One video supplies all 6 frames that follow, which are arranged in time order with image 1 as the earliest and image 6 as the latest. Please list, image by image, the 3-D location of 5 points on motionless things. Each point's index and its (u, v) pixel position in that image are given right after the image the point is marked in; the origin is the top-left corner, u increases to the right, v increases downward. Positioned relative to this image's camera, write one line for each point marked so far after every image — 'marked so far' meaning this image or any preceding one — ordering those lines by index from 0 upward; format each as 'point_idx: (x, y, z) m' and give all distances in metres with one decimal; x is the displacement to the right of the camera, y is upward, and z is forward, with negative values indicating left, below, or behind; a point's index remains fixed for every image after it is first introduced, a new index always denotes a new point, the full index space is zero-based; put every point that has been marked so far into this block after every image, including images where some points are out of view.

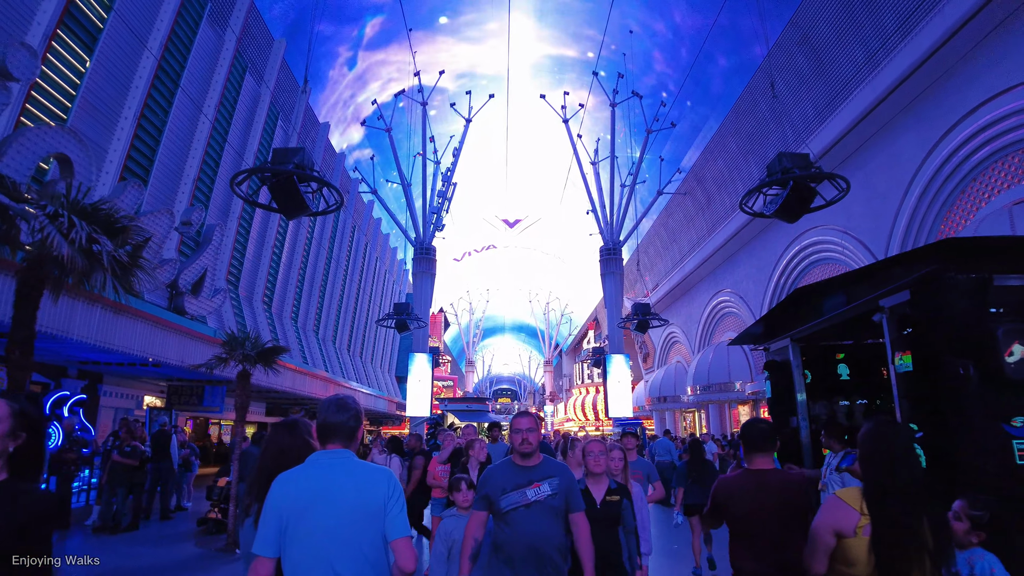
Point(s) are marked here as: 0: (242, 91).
0: (-7.7, +5.6, +16.8) m
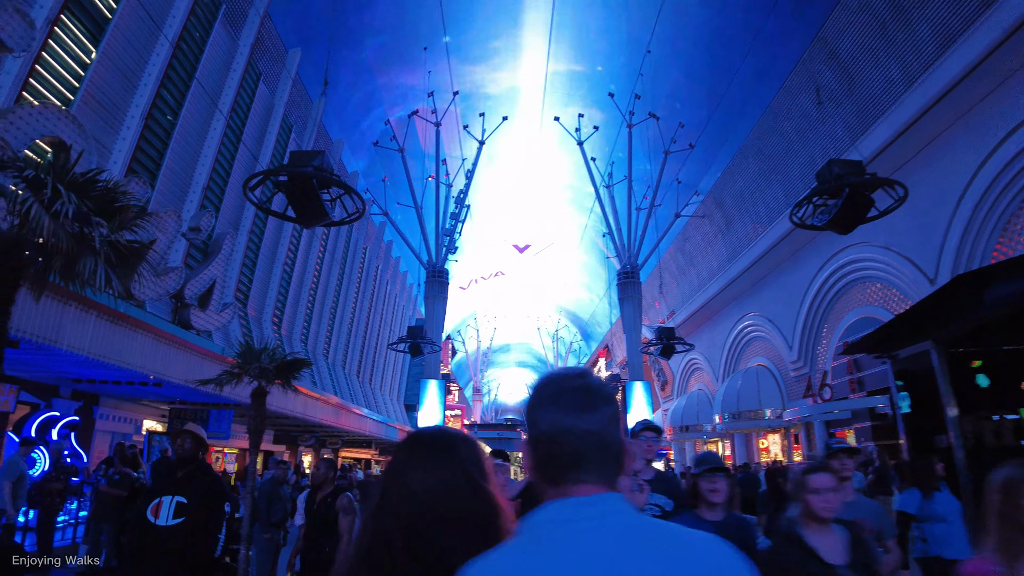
0: (-7.0, +5.1, +16.2) m
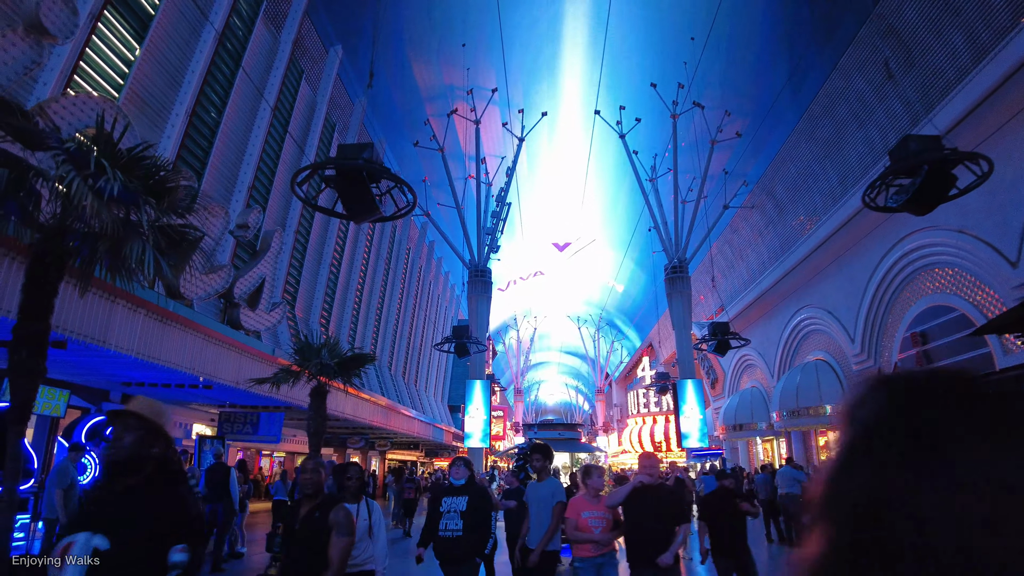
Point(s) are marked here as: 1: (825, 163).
0: (-5.9, +5.0, +16.1) m
1: (+10.4, +4.2, +19.5) m
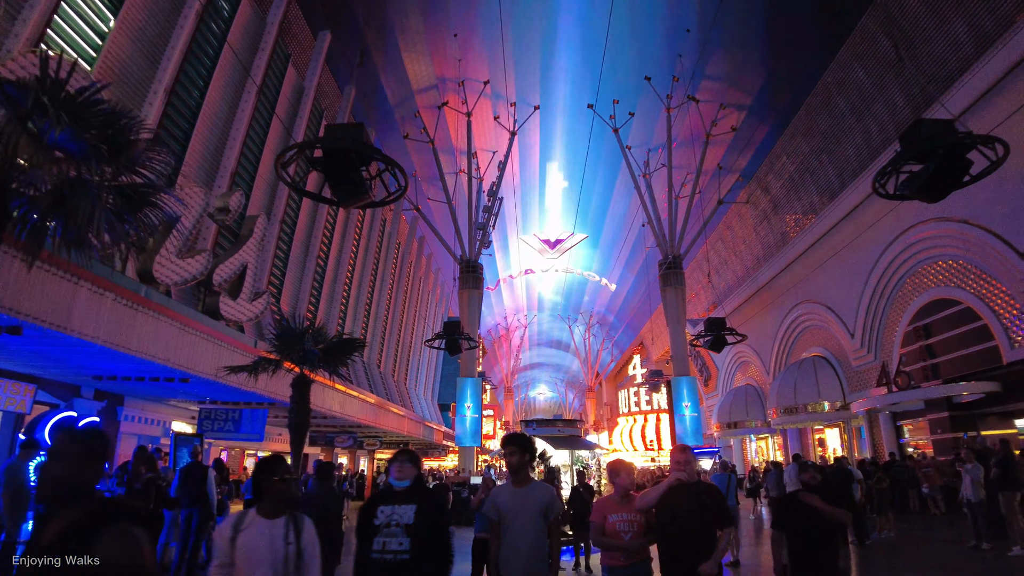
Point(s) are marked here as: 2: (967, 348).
0: (-6.0, +5.2, +15.5) m
1: (+10.2, +4.3, +19.2) m
2: (+10.3, -1.4, +13.5) m
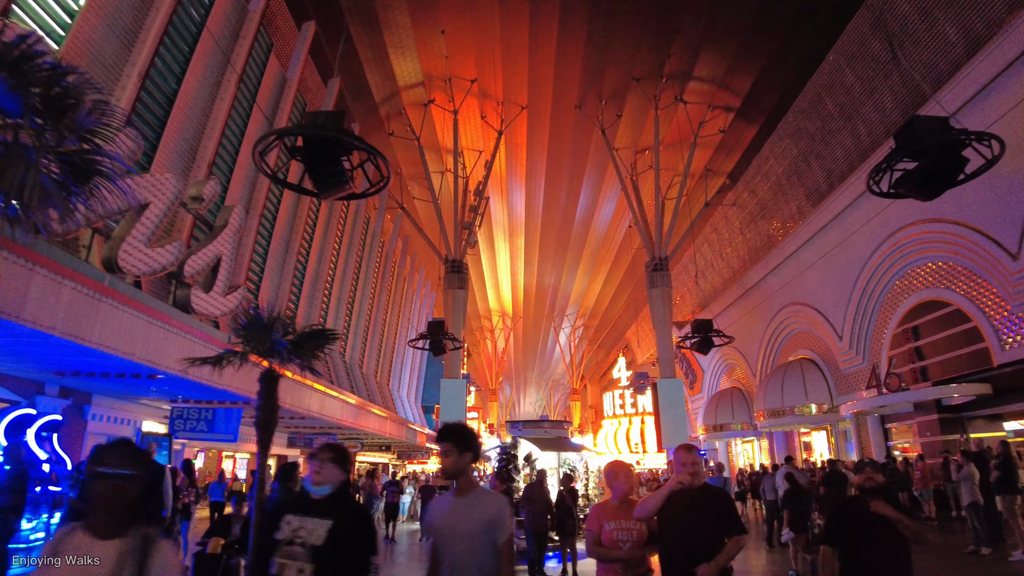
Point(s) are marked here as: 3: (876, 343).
0: (-6.3, +5.3, +15.1) m
1: (+9.8, +4.3, +19.2) m
2: (+10.0, -1.4, +13.4) m
3: (+10.2, -1.6, +16.7) m
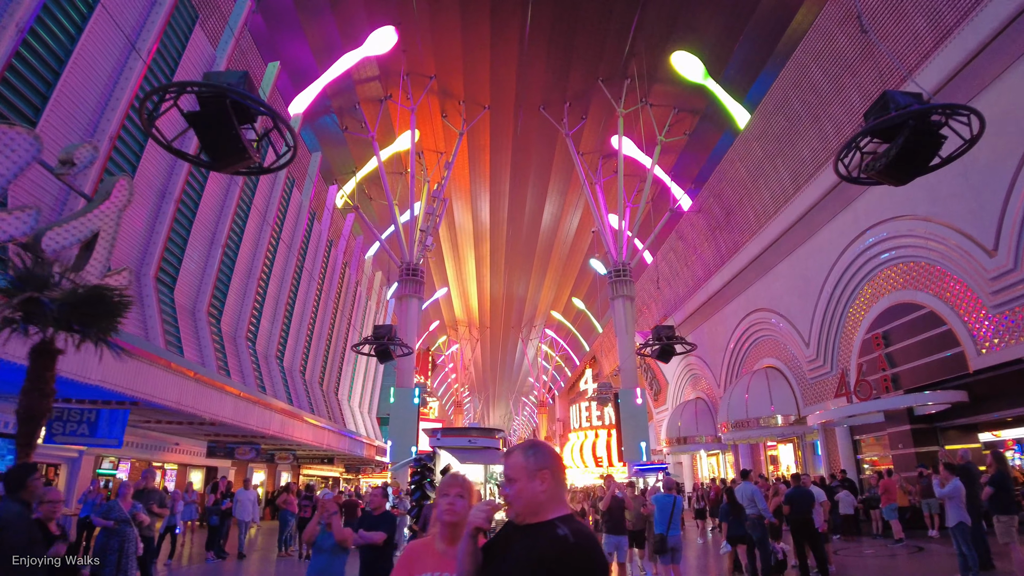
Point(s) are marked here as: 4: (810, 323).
0: (-7.5, +5.4, +13.7) m
1: (+8.4, +4.1, +18.5) m
2: (+8.8, -1.5, +12.6) m
3: (+8.9, -1.7, +15.9) m
4: (+8.7, -1.0, +17.3) m
